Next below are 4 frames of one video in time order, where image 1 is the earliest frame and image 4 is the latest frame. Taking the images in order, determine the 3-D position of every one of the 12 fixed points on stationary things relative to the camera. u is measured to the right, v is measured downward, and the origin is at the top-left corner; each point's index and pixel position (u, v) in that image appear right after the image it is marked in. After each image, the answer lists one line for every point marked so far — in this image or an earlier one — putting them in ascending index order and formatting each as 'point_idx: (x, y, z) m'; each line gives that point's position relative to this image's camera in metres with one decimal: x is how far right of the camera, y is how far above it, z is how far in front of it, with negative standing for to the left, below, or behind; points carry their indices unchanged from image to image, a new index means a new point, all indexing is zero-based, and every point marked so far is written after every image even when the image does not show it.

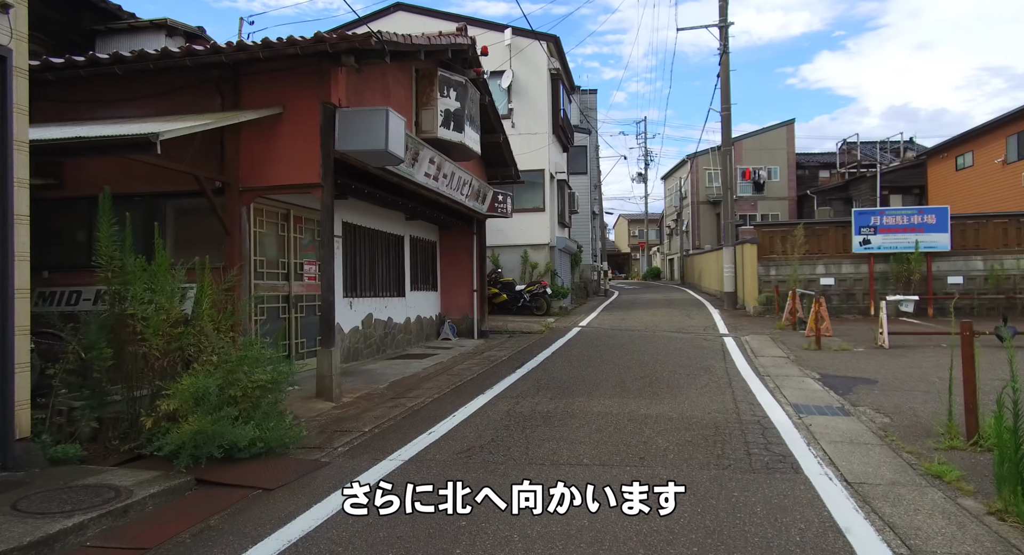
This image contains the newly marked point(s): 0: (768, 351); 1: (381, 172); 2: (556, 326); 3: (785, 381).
0: (+4.8, -1.4, +12.1) m
1: (-1.7, +1.4, +8.4) m
2: (+1.2, -1.3, +17.3) m
3: (+3.6, -1.4, +8.6) m
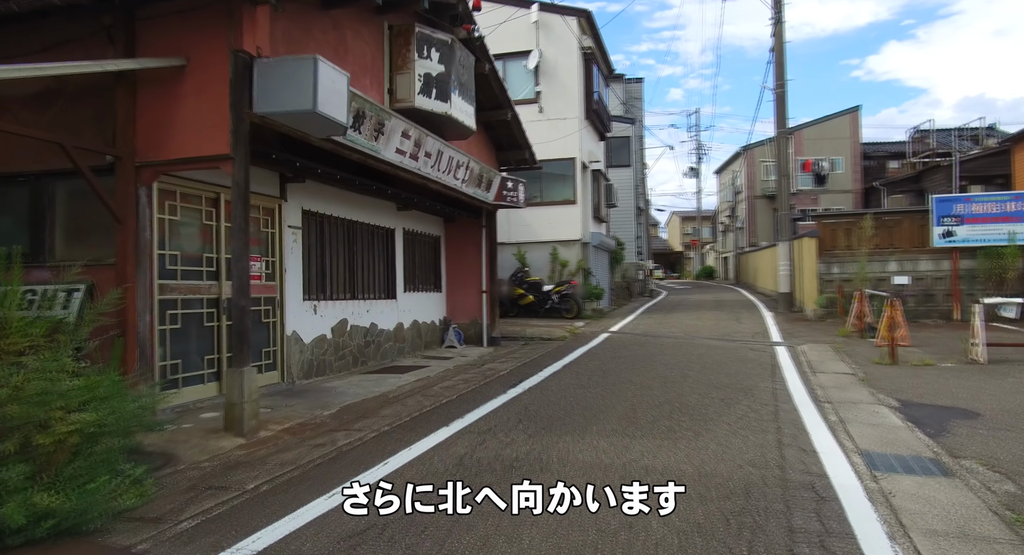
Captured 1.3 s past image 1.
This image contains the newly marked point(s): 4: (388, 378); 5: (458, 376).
0: (+4.9, -1.3, +9.9) m
1: (-1.9, +1.4, +6.8) m
2: (+1.7, -1.3, +15.4) m
3: (+3.4, -1.4, +6.5) m
4: (-1.7, -1.3, +8.7) m
5: (-0.7, -1.4, +9.0) m
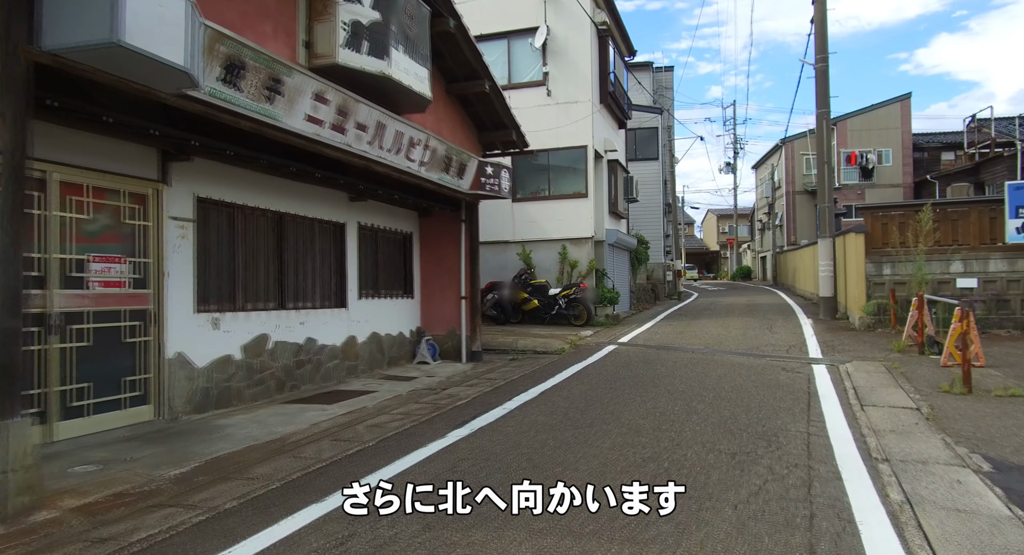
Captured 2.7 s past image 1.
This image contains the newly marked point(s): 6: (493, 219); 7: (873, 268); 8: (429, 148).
0: (+4.4, -1.4, +7.7) m
1: (-2.5, +1.3, +5.0) m
2: (+1.6, -1.3, +13.4) m
3: (+2.8, -1.4, +4.4) m
4: (-2.2, -1.4, +6.9) m
5: (-1.2, -1.4, +7.1) m
6: (-0.5, +1.6, +18.0) m
7: (+7.5, +0.2, +13.5) m
8: (-1.1, +1.7, +8.4) m
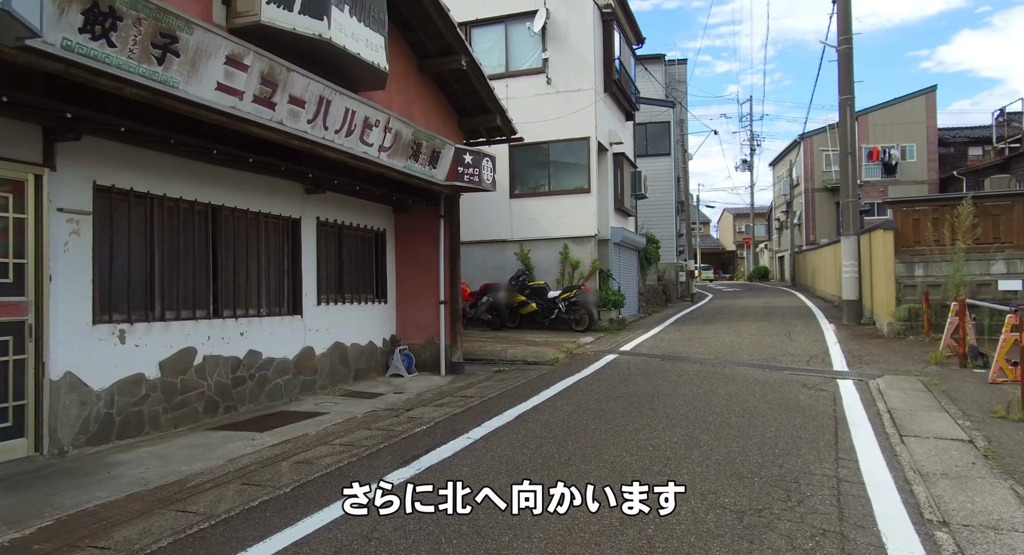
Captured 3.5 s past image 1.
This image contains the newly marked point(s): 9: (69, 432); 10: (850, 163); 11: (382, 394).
0: (+4.1, -1.4, +6.5) m
1: (-2.9, +1.3, +3.9) m
2: (+1.4, -1.4, +12.2) m
3: (+2.5, -1.4, +3.2) m
4: (-2.5, -1.4, +5.8) m
5: (-1.5, -1.5, +6.0) m
6: (-0.6, +1.6, +16.8) m
7: (+7.3, +0.2, +12.1) m
8: (-1.4, +1.6, +7.2) m
9: (-3.5, -1.2, +5.1) m
10: (+7.9, +2.7, +15.2) m
11: (-1.6, -1.5, +8.2) m
